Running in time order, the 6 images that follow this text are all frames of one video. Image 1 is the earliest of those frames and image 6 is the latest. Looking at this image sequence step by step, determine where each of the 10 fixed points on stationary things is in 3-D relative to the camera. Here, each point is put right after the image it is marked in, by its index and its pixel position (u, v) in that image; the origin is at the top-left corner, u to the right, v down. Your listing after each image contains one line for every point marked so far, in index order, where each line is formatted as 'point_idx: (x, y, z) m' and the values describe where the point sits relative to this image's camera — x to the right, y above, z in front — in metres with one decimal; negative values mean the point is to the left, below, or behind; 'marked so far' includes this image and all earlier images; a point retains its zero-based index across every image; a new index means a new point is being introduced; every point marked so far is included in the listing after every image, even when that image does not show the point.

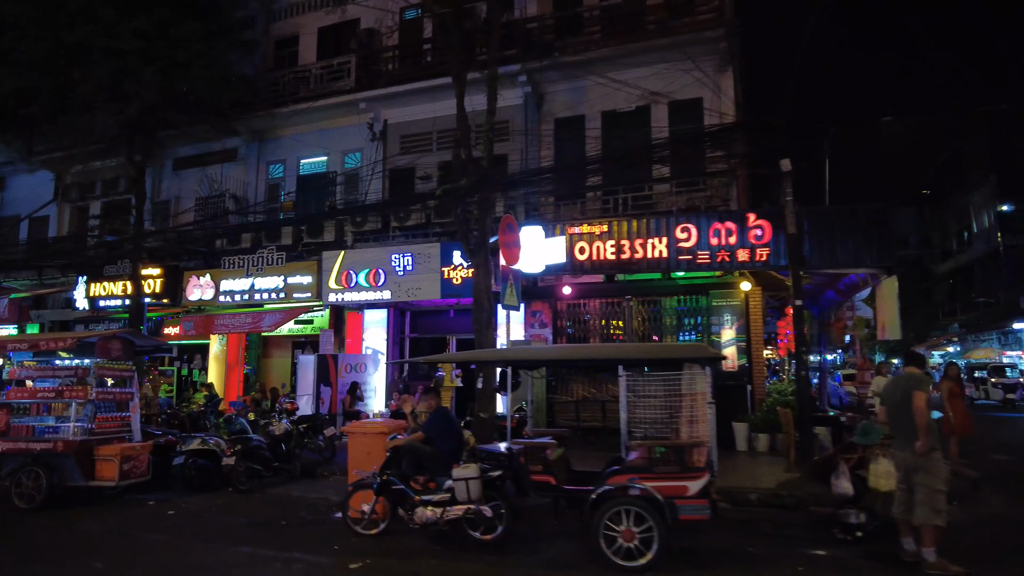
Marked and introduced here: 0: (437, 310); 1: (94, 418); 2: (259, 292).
0: (-1.3, -0.4, +15.6) m
1: (-3.8, -1.2, +8.1) m
2: (-4.2, -0.1, +15.0) m
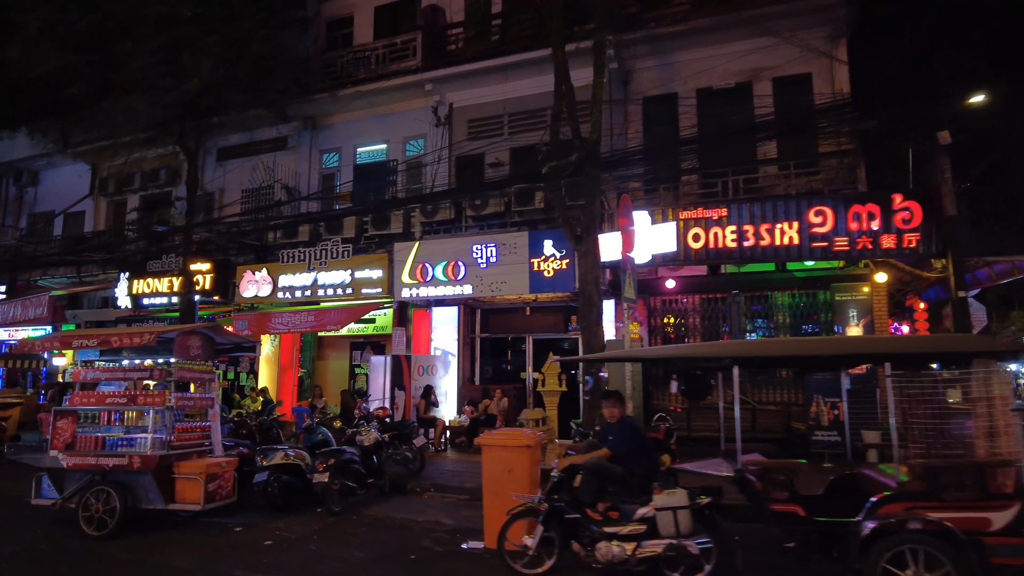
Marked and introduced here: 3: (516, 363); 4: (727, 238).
0: (0.0, -0.3, +14.3) m
1: (-2.6, -1.1, +6.8) m
2: (-2.9, 0.0, +13.7) m
3: (+0.1, -1.2, +14.2) m
4: (+2.6, +0.6, +10.8) m
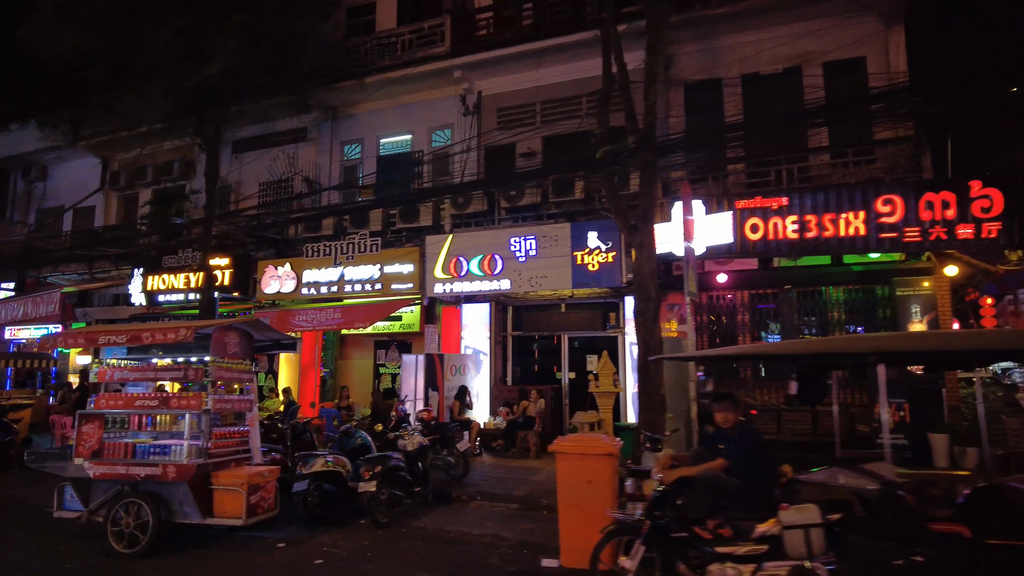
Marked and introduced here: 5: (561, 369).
0: (+0.5, -0.2, +13.6) m
1: (-2.1, -1.0, +6.2) m
2: (-2.4, +0.1, +13.1) m
3: (+0.6, -1.1, +13.6) m
4: (+3.1, +0.7, +10.1) m
5: (+0.7, -1.2, +13.5) m
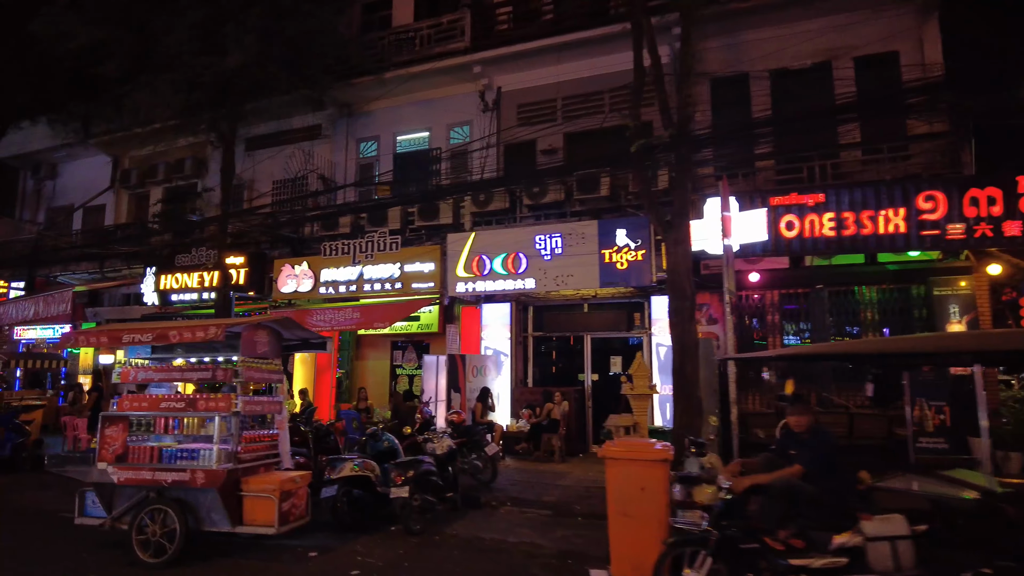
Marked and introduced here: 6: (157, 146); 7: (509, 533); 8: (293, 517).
0: (+0.8, -0.2, +13.3) m
1: (-1.8, -1.0, +5.9) m
2: (-2.0, +0.1, +12.8) m
3: (+0.9, -1.1, +13.3) m
4: (+3.4, +0.7, +9.8) m
5: (+1.1, -1.2, +13.2) m
6: (-7.3, +2.9, +18.3) m
7: (0.0, -2.0, +7.3) m
8: (-1.4, -1.5, +5.9) m
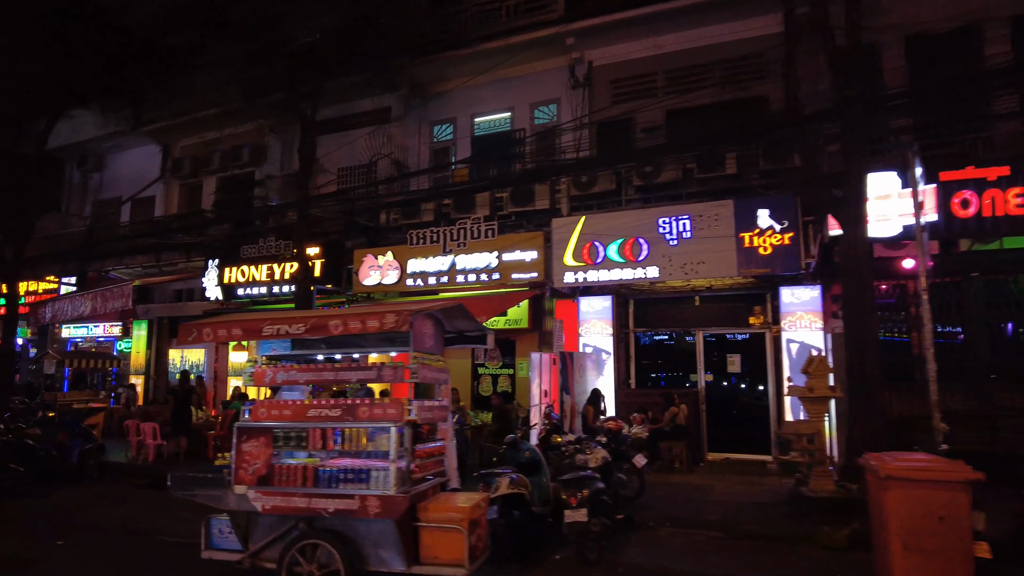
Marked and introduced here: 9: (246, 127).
0: (+2.2, -0.1, +12.1) m
1: (-0.5, -0.9, +4.7) m
2: (-0.7, +0.2, +11.7) m
3: (+2.3, -1.0, +12.1) m
4: (+4.7, +0.8, +8.5) m
5: (+2.5, -1.1, +11.9) m
6: (-5.8, +3.0, +17.3) m
7: (+1.3, -1.9, +6.1) m
8: (-0.2, -1.4, +4.8) m
9: (-5.0, +3.0, +16.9) m
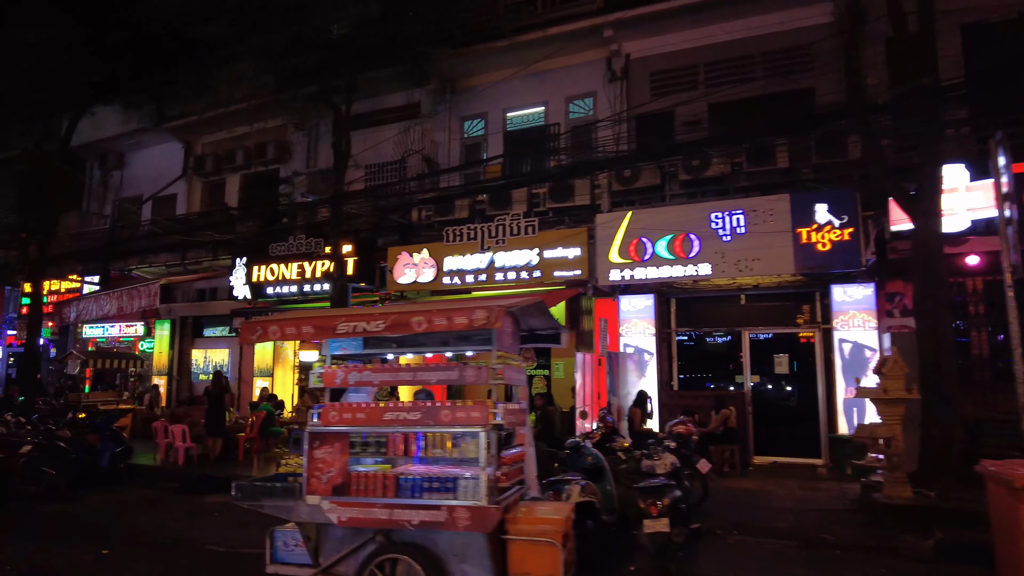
0: (+2.8, -0.1, +11.8) m
1: (-0.1, -0.8, +4.4) m
2: (-0.1, +0.2, +11.3) m
3: (+2.8, -1.0, +11.7) m
4: (+5.2, +0.8, +8.2) m
5: (+3.0, -1.1, +11.6) m
6: (-5.2, +3.0, +17.0) m
7: (+1.7, -1.8, +5.8) m
8: (+0.3, -1.4, +4.4) m
9: (-4.4, +3.0, +16.6) m
